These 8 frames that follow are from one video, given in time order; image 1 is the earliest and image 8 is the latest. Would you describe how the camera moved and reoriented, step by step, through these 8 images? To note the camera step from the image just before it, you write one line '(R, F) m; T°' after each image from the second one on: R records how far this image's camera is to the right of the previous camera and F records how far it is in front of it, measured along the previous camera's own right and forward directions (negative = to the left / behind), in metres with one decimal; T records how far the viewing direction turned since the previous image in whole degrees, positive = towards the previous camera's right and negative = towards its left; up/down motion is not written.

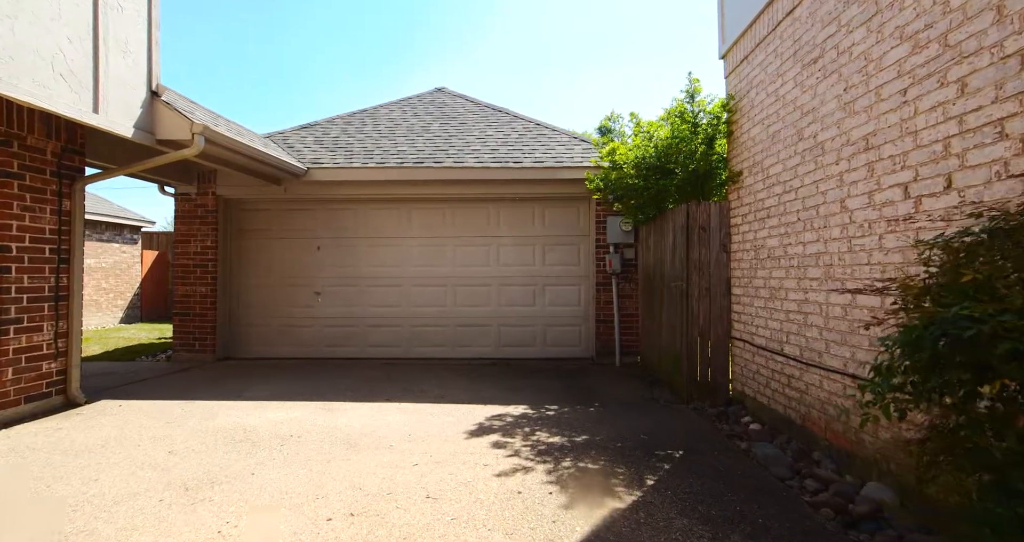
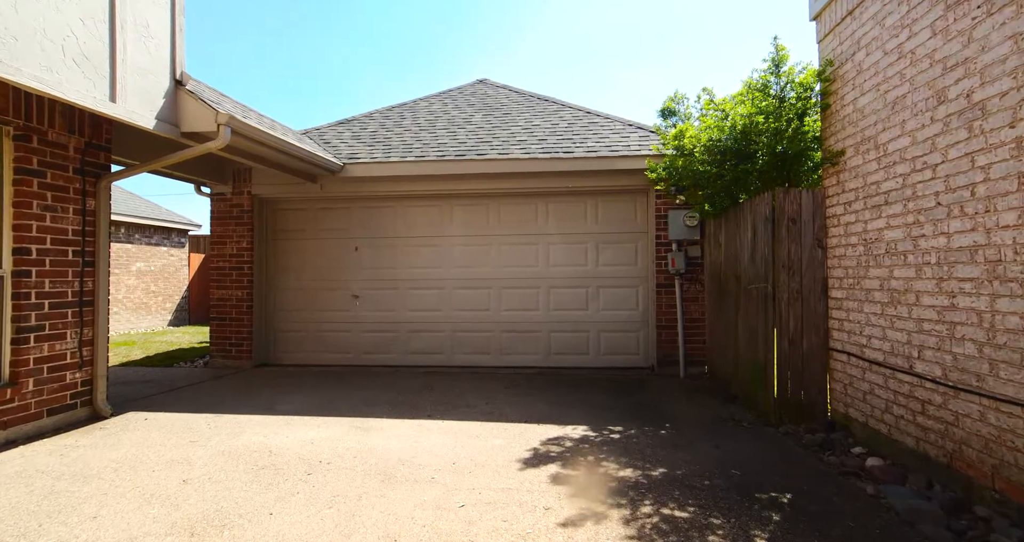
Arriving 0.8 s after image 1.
(-0.1, +0.6) m; -5°
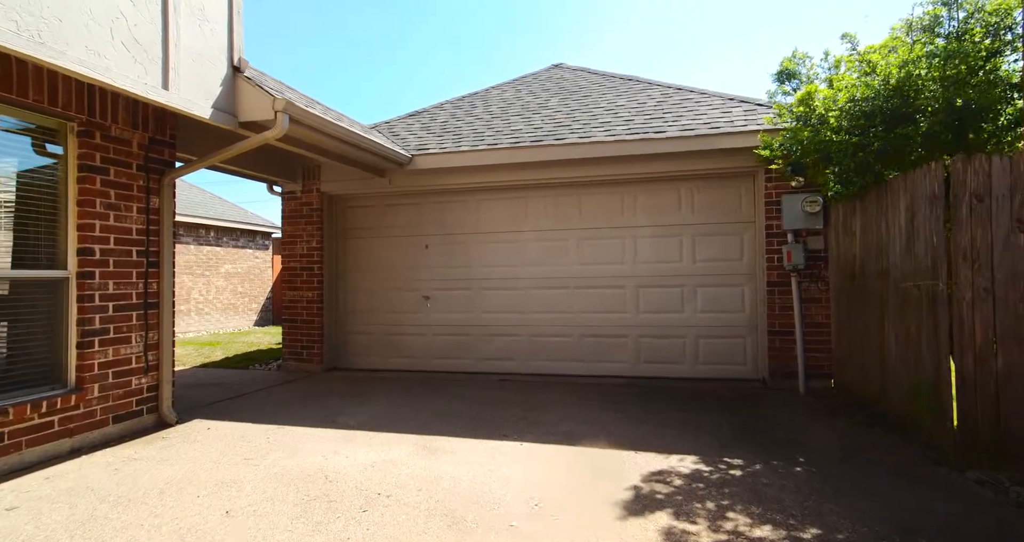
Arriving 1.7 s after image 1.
(-0.1, +0.6) m; -8°
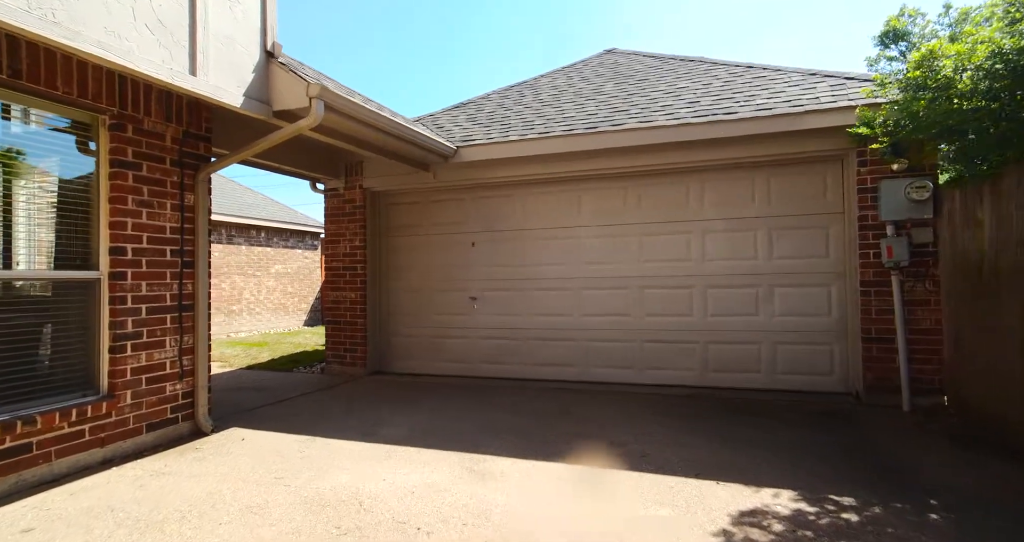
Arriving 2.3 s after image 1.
(-0.1, +0.4) m; -5°
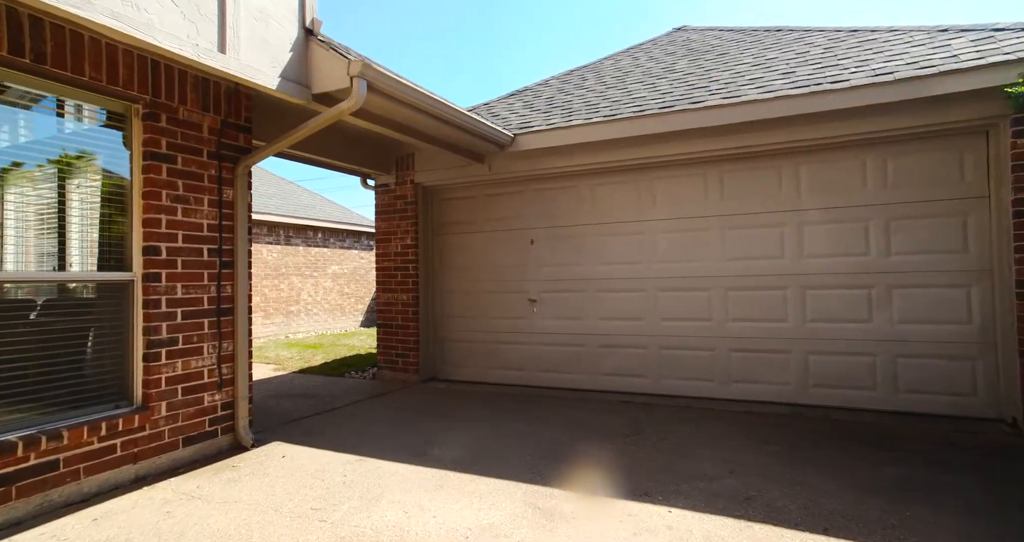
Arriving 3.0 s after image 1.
(-0.1, +0.5) m; -6°
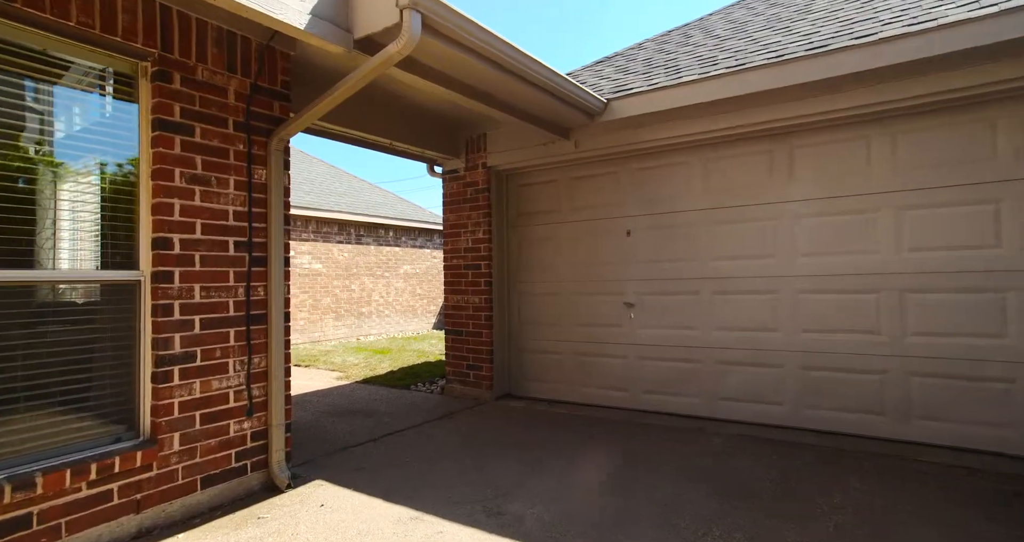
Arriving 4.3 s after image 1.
(-0.2, +0.9) m; -9°
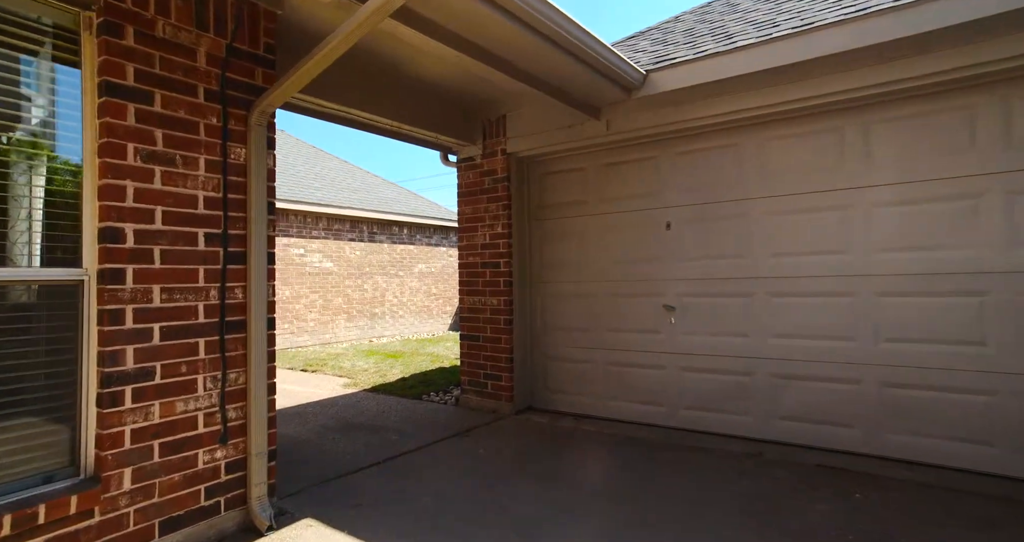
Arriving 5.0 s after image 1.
(0.0, +0.5) m; -2°
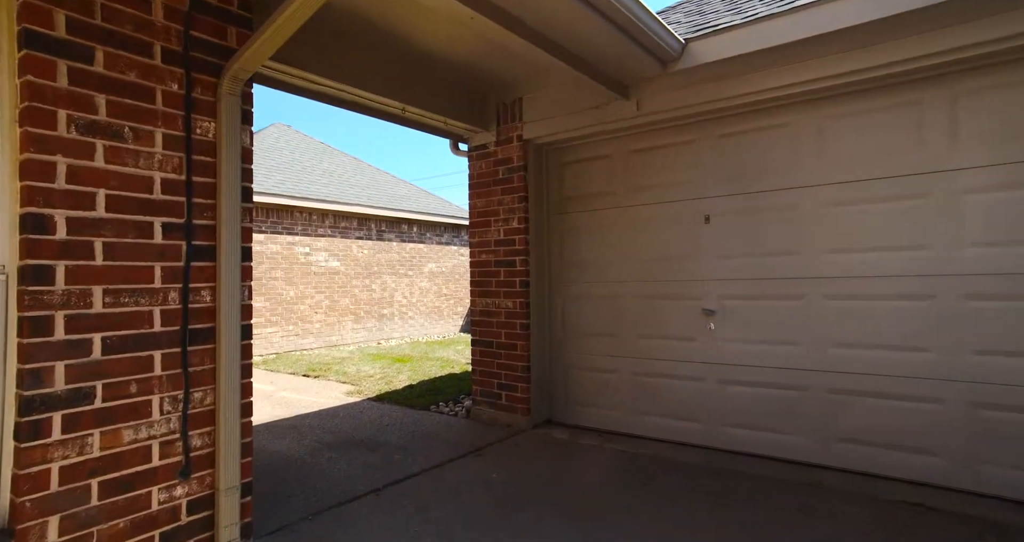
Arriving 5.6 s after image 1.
(0.0, +0.4) m; -1°
